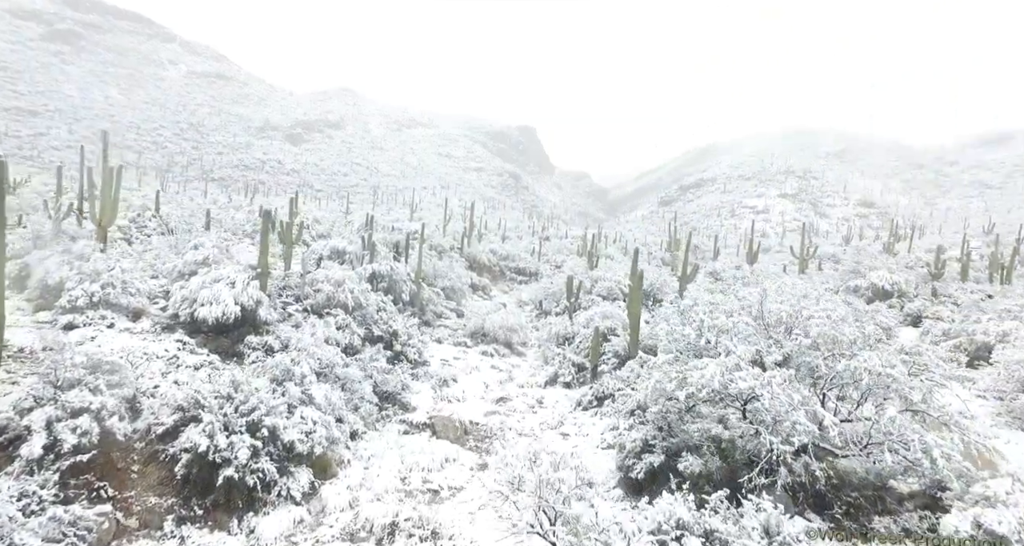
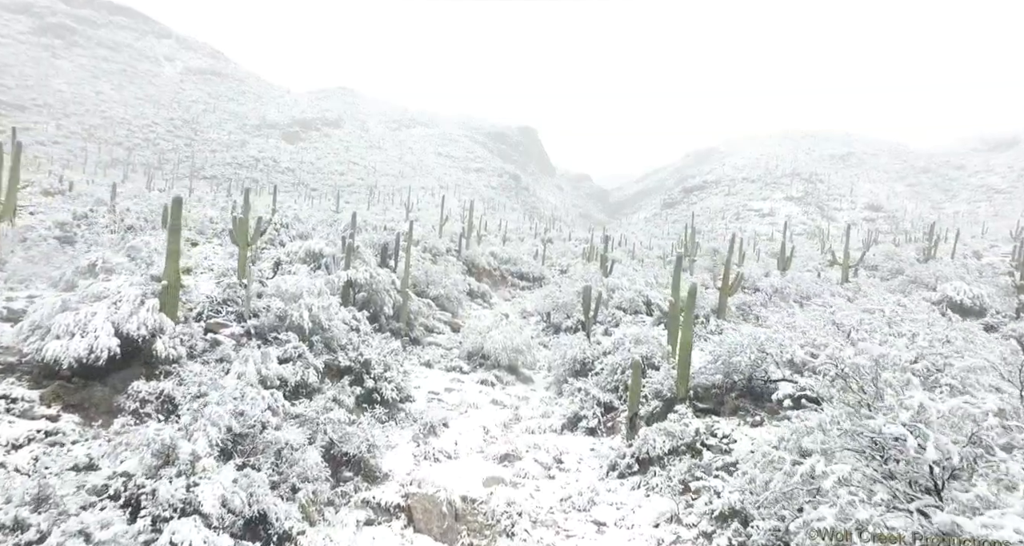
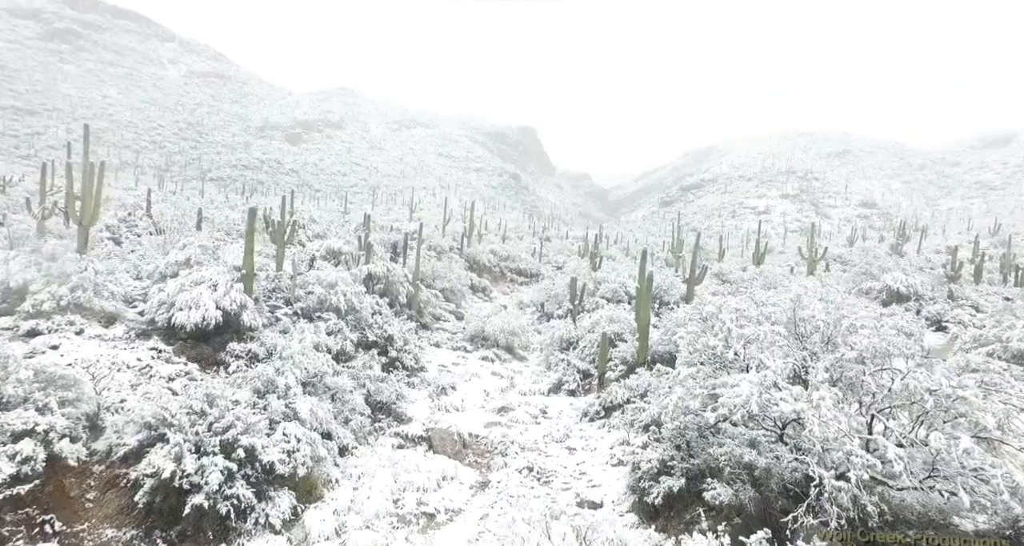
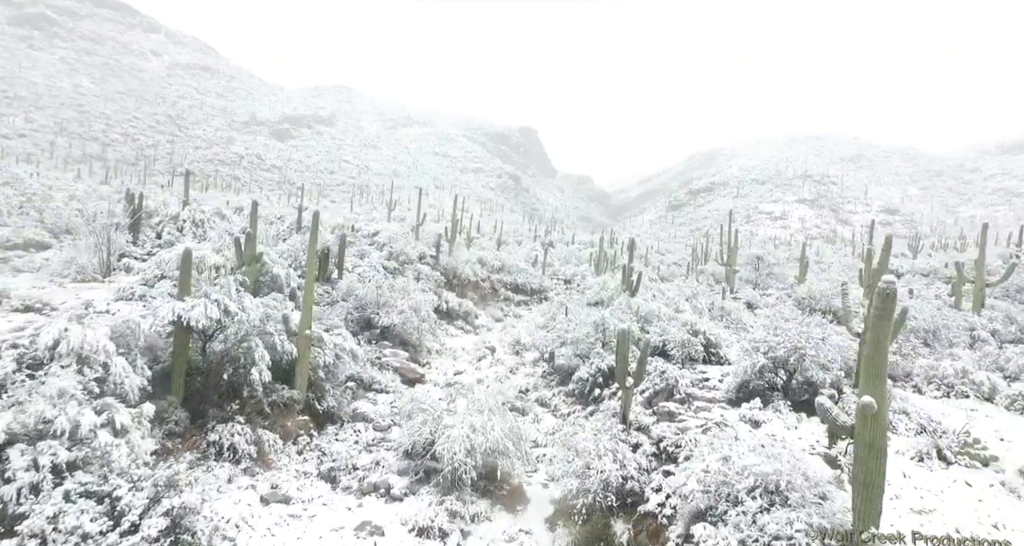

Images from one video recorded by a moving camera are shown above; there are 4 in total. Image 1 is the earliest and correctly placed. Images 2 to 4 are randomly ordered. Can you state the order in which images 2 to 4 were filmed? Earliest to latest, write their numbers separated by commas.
3, 2, 4
